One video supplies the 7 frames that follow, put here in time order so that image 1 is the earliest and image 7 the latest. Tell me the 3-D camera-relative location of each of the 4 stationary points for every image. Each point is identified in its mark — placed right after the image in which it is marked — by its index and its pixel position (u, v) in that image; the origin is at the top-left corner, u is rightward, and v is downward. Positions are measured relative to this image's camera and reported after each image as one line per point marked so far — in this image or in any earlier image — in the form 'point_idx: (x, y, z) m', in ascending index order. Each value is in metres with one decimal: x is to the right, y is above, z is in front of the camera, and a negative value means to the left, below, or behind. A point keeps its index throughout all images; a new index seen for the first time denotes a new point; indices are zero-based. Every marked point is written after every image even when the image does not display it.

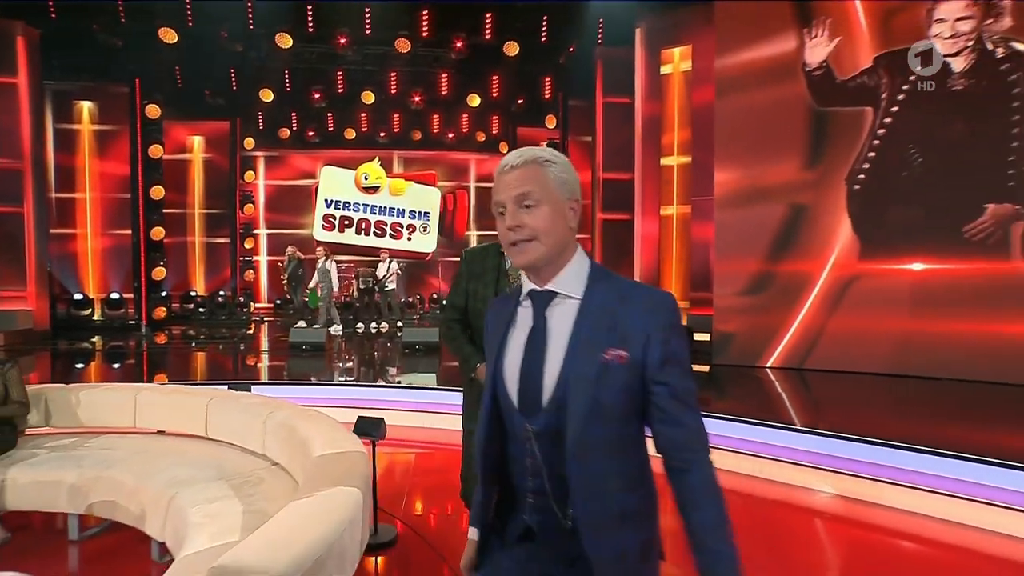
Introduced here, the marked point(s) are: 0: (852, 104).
0: (+3.2, +1.7, +5.1) m
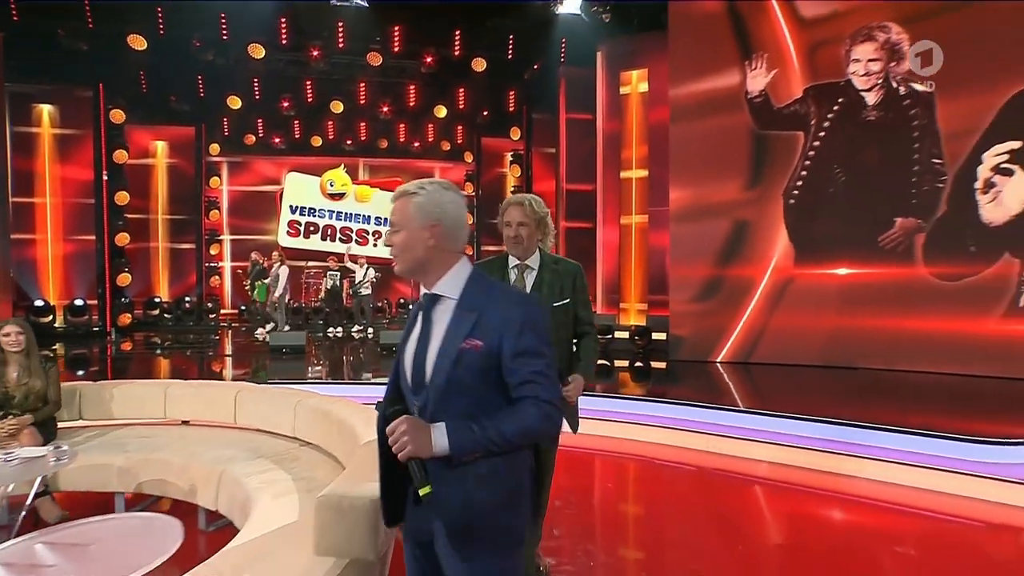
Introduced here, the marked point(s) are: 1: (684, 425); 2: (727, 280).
0: (+3.0, +1.7, +5.8) m
1: (+1.5, -1.1, +4.8) m
2: (+2.4, +0.1, +6.0) m
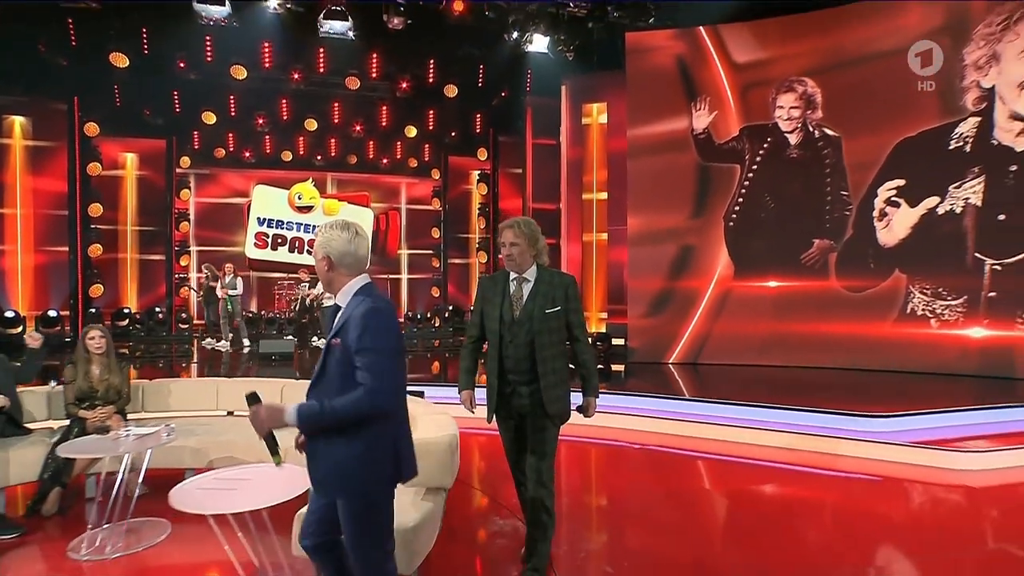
0: (+2.7, +1.6, +6.7) m
1: (+1.3, -1.2, +5.6) m
2: (+2.1, 0.0, +6.9) m
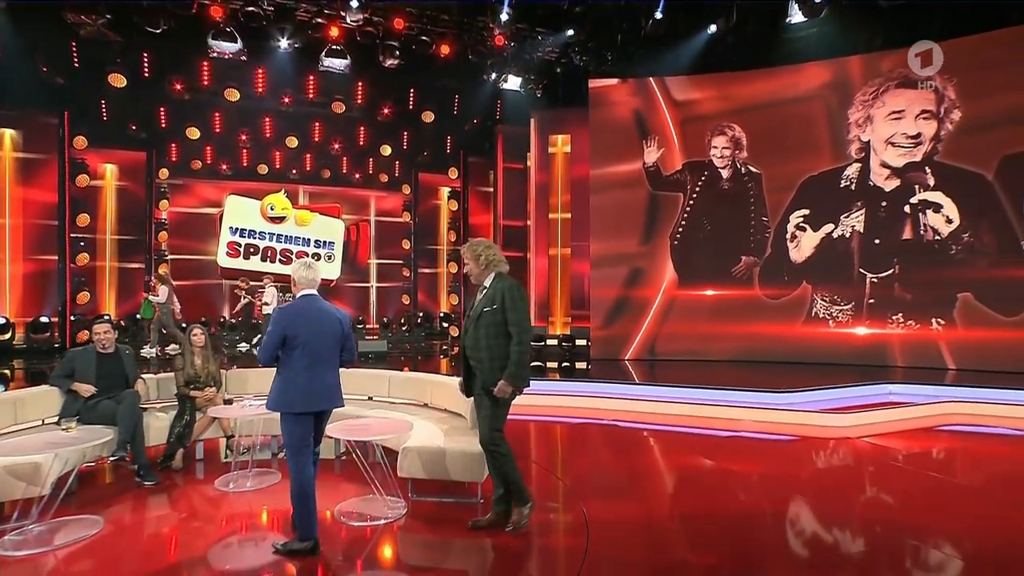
0: (+2.4, +1.5, +8.1) m
1: (+1.2, -1.3, +6.8) m
2: (+1.8, -0.2, +8.2) m
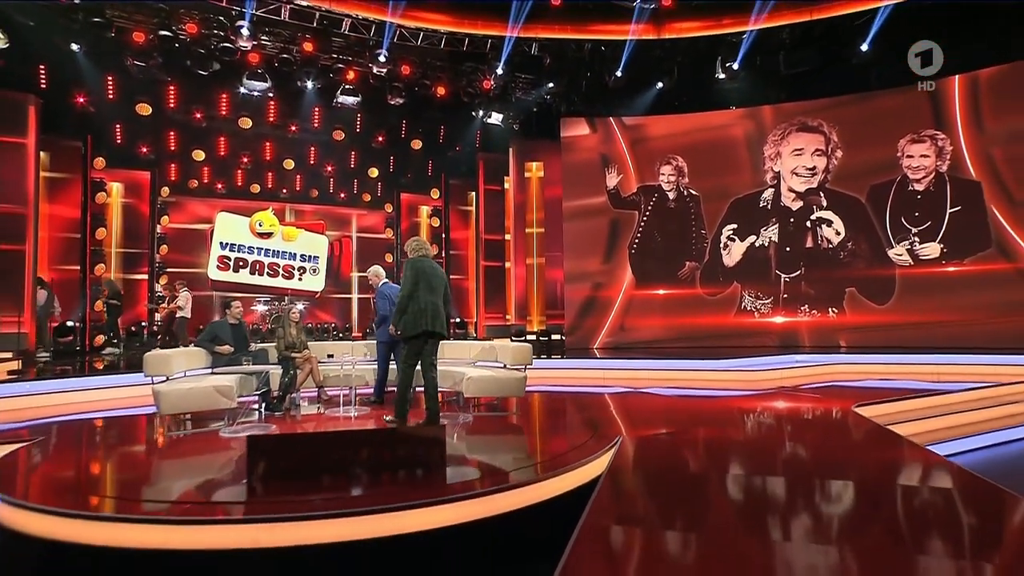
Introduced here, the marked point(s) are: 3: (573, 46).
0: (+2.1, +1.5, +9.8) m
1: (+1.1, -1.2, +8.3) m
2: (+1.6, -0.2, +9.8) m
3: (+1.0, +3.7, +8.3) m
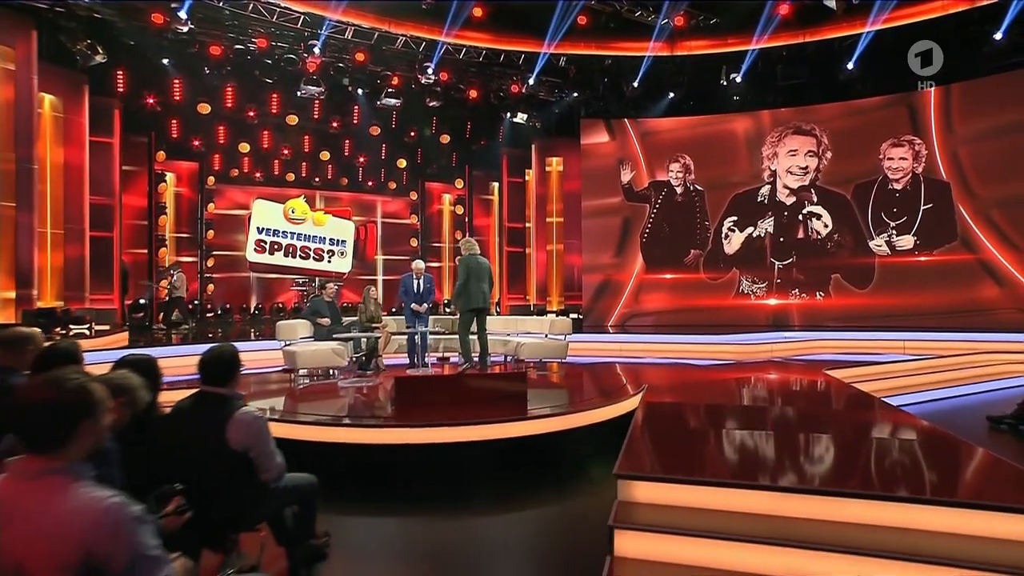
0: (+2.6, +1.8, +10.9) m
1: (+1.5, -1.0, +9.5) m
2: (+2.1, +0.1, +11.0) m
3: (+1.5, +4.0, +9.3) m
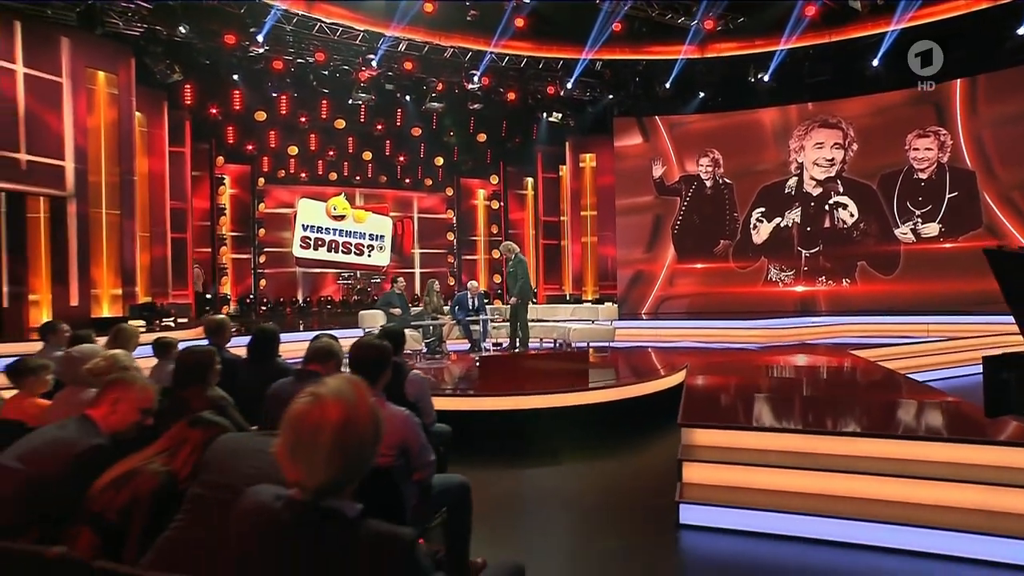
0: (+3.4, +2.0, +11.4) m
1: (+2.3, -0.8, +10.1) m
2: (+2.9, +0.4, +11.6) m
3: (+2.1, +4.2, +9.8) m
